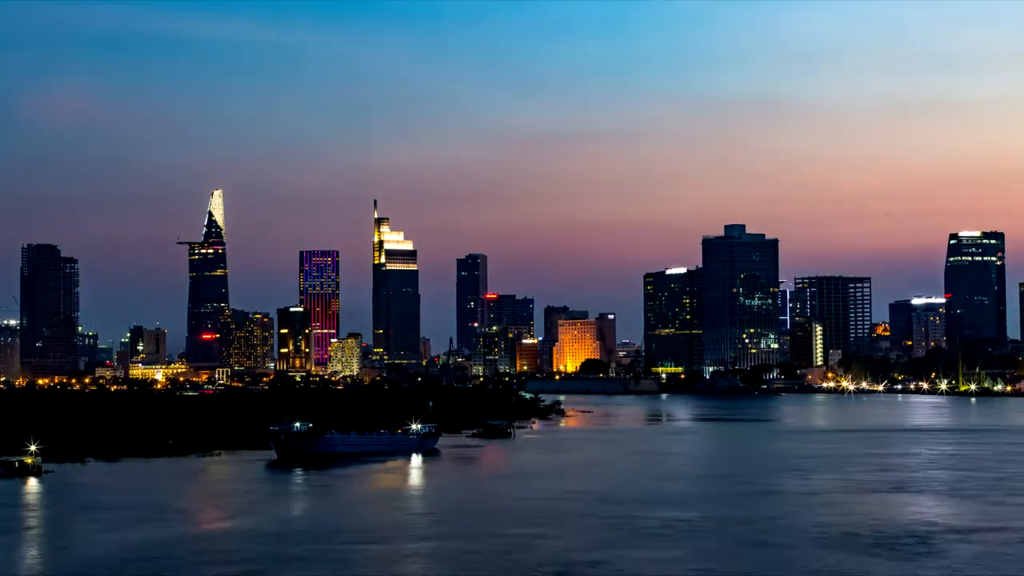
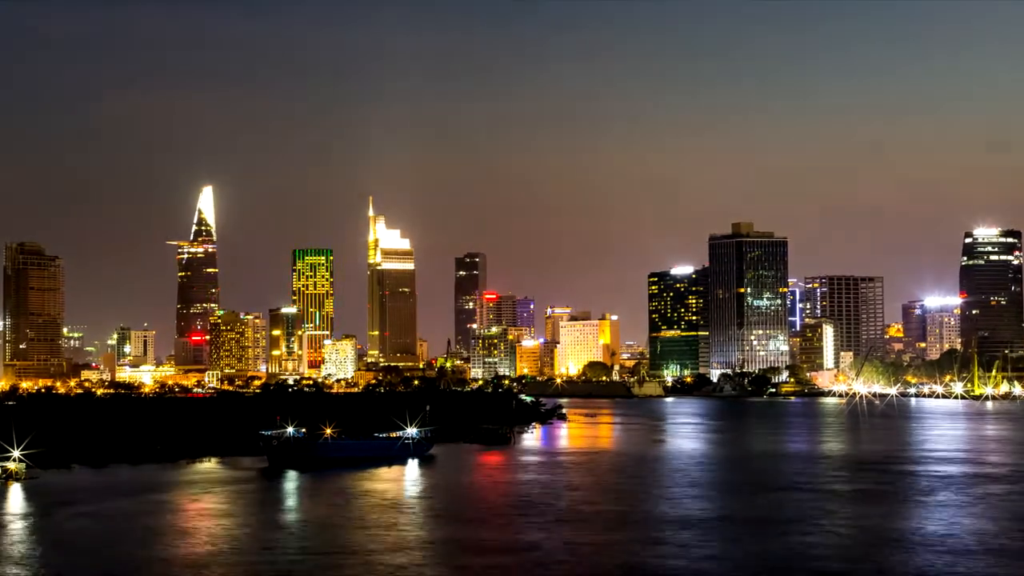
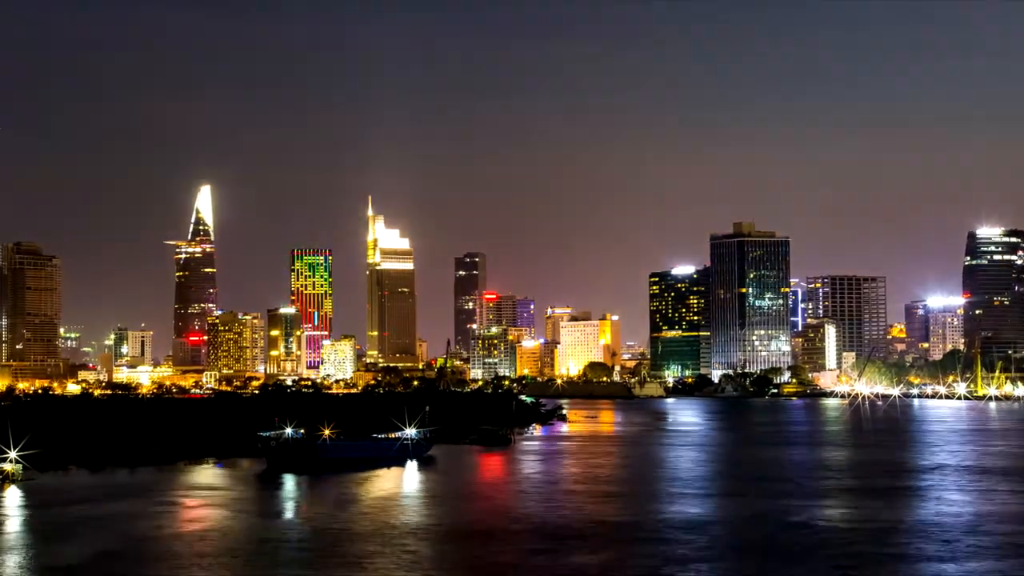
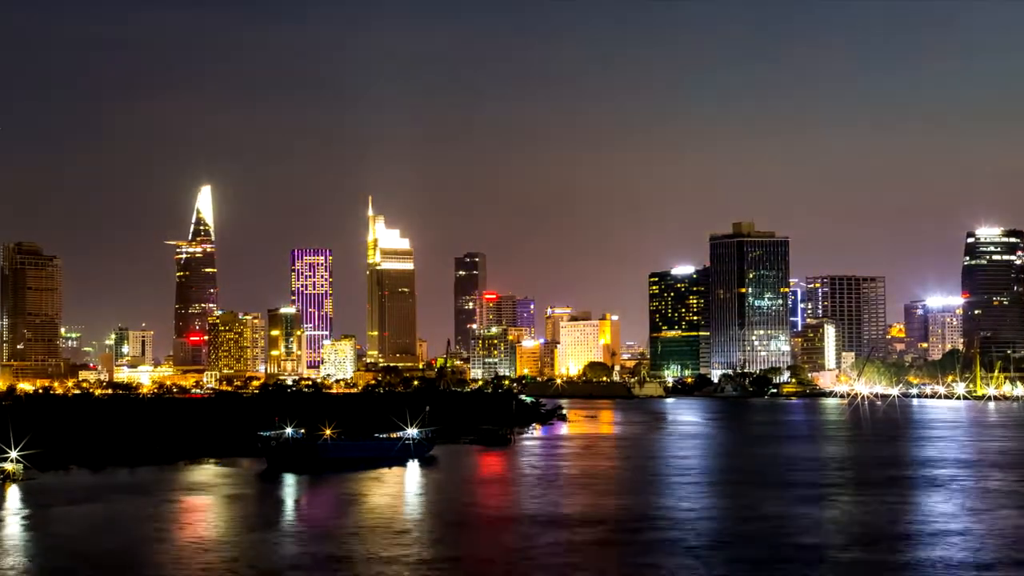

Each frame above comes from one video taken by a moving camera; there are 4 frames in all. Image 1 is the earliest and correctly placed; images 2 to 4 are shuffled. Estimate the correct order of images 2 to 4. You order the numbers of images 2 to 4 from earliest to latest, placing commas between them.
2, 4, 3
